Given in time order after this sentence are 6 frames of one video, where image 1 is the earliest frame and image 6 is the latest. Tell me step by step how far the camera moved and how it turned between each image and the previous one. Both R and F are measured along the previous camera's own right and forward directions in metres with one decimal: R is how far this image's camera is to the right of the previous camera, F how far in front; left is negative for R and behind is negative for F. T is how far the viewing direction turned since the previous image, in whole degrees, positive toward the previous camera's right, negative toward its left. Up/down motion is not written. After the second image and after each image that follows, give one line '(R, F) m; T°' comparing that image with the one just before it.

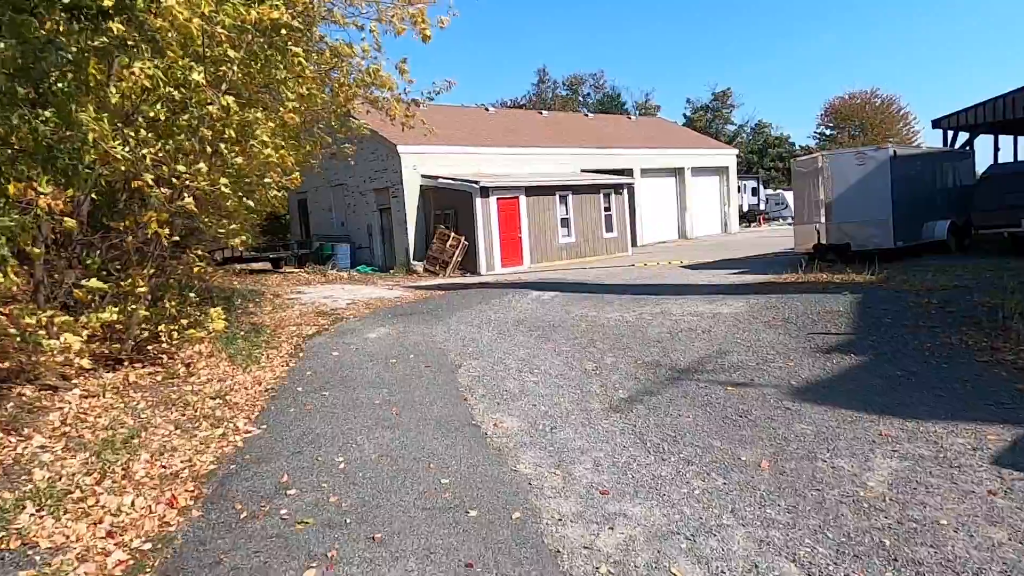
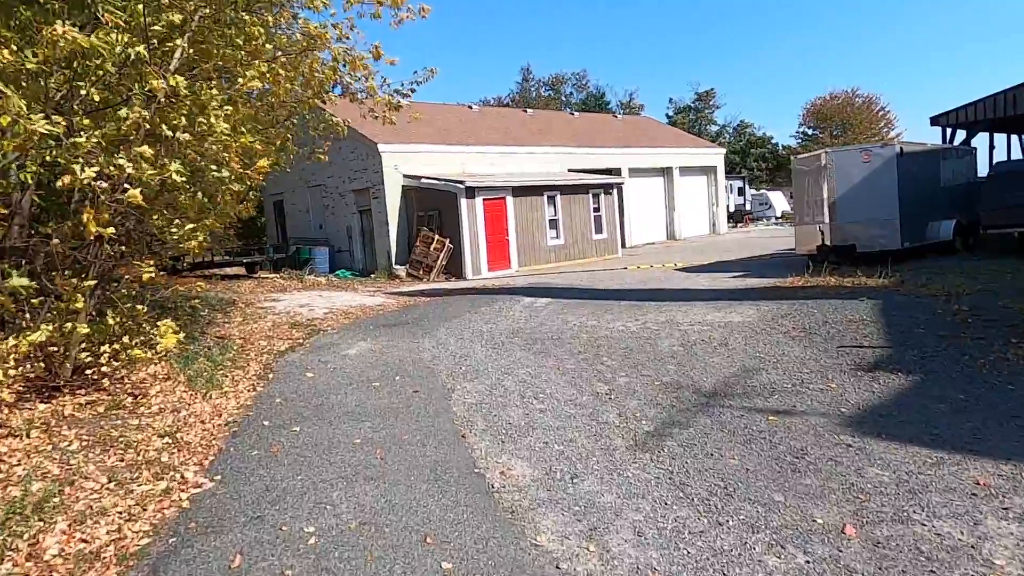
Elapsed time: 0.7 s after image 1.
(-0.2, +0.9) m; +2°
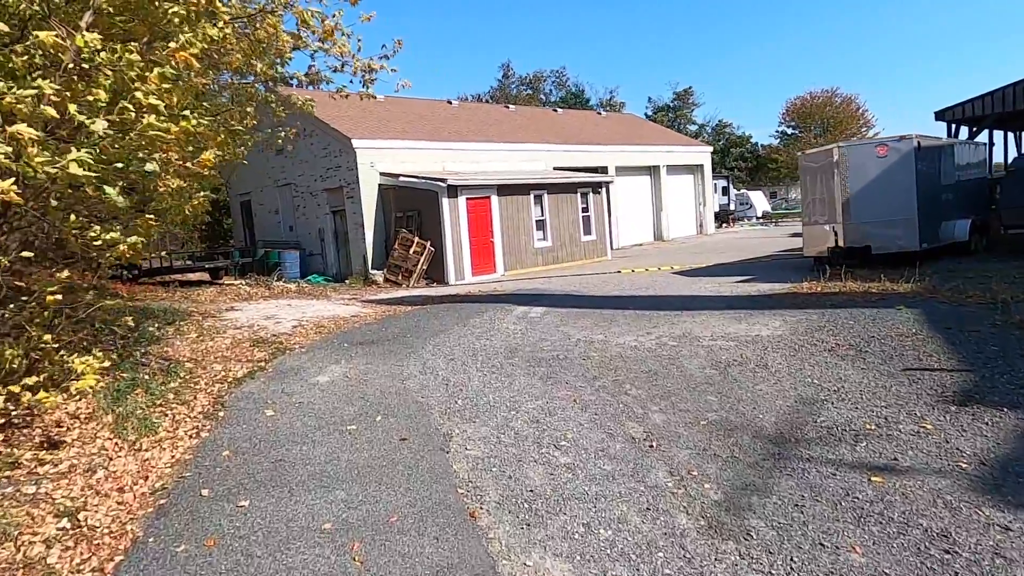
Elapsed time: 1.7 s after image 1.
(-0.3, +1.3) m; +2°
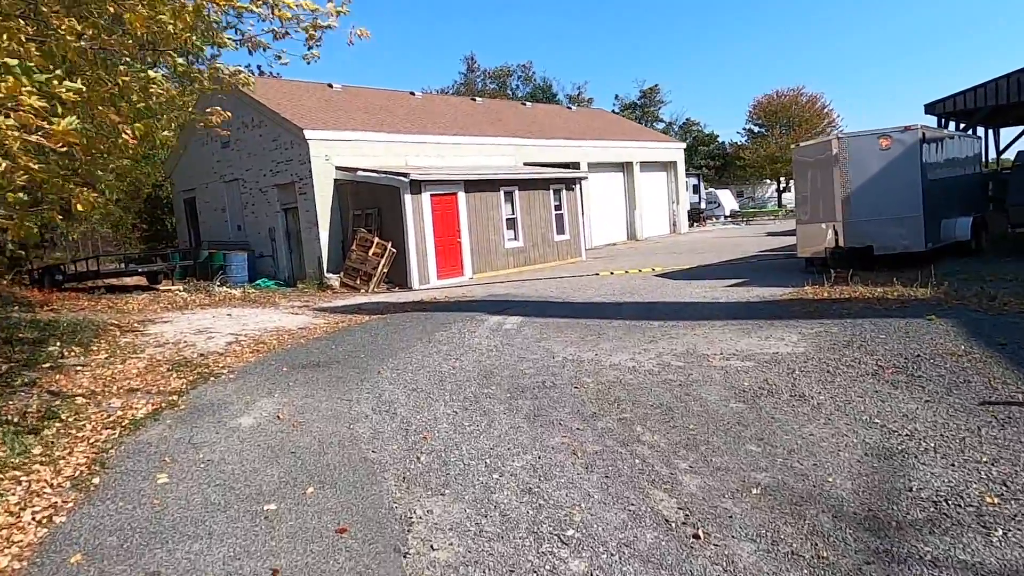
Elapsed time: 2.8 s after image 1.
(-0.1, +1.4) m; +3°
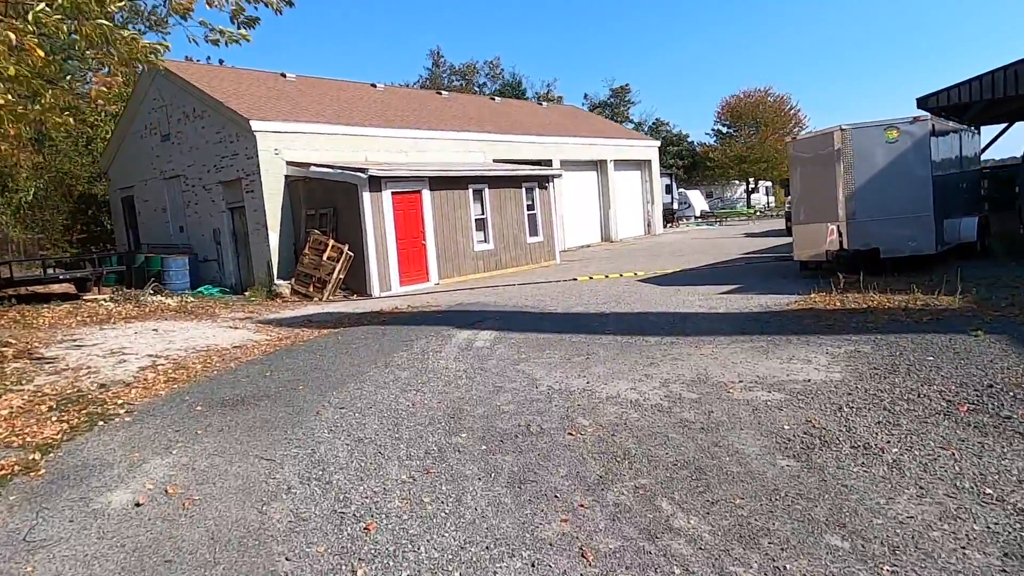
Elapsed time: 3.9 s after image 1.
(-0.1, +1.4) m; +3°
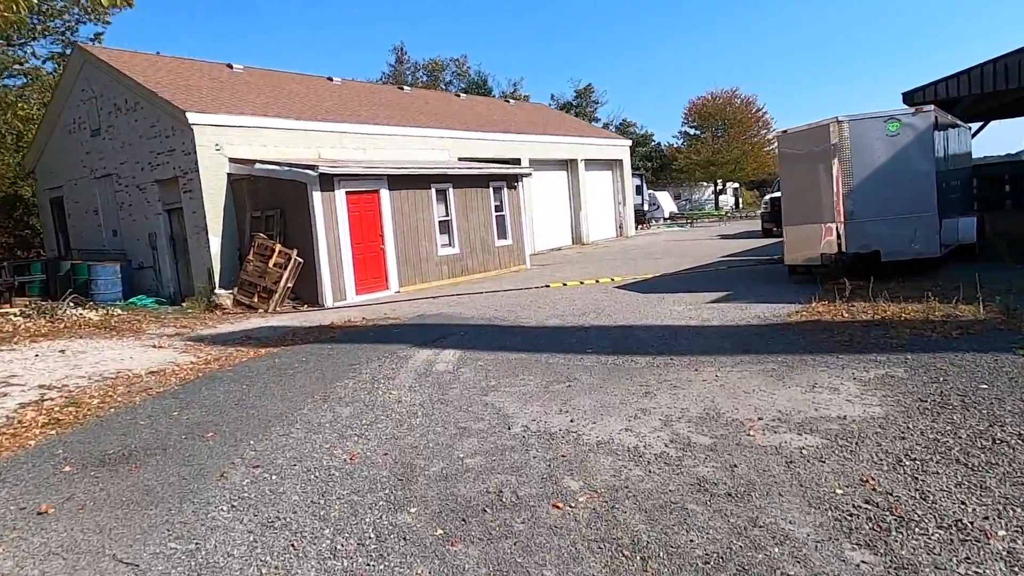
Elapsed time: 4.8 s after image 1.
(0.0, +1.2) m; +3°
